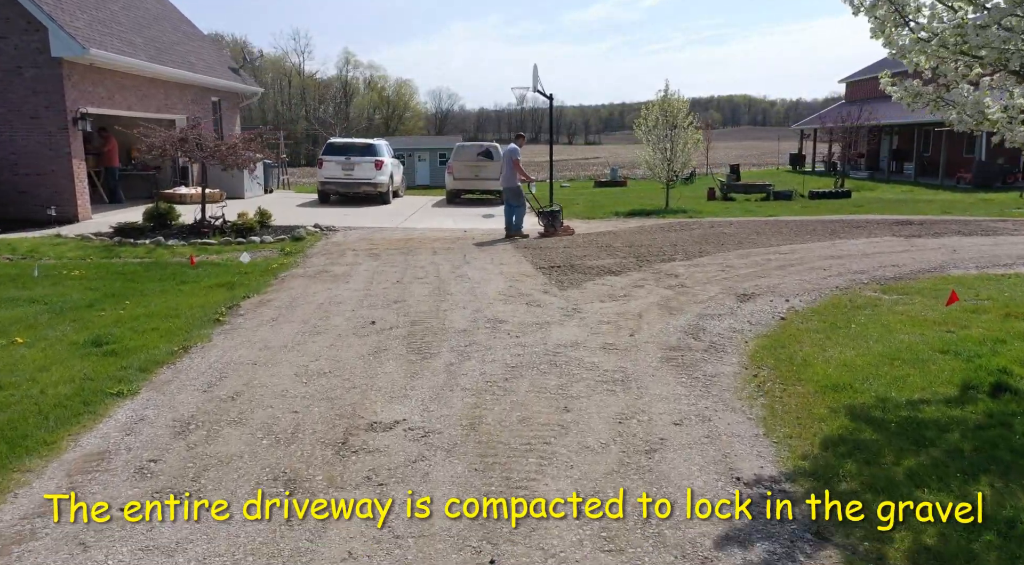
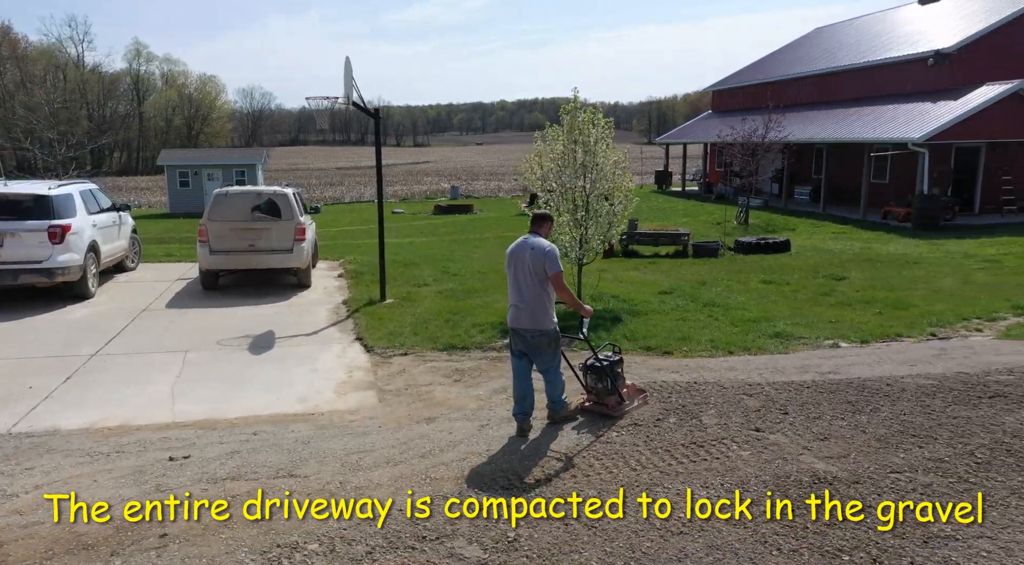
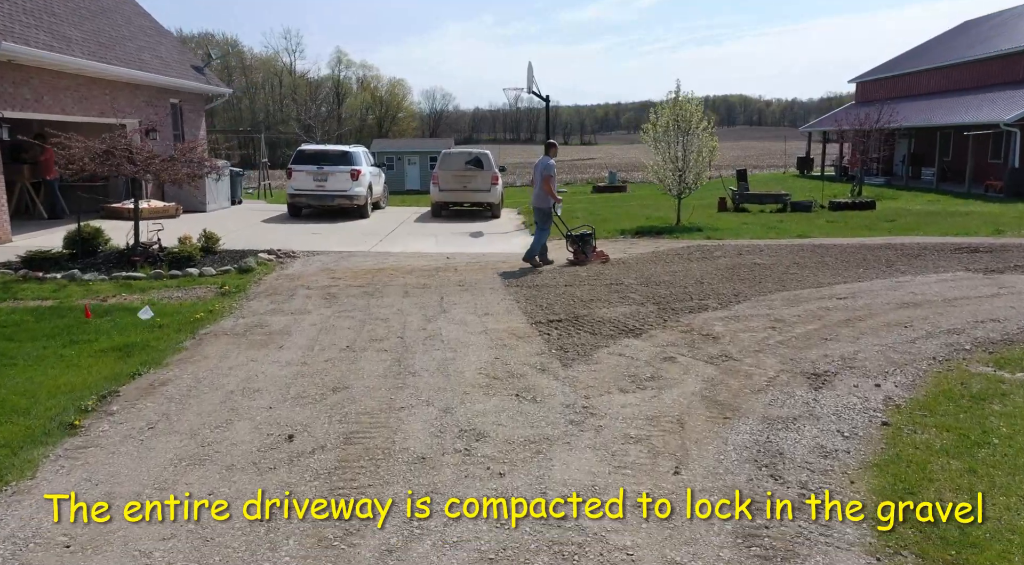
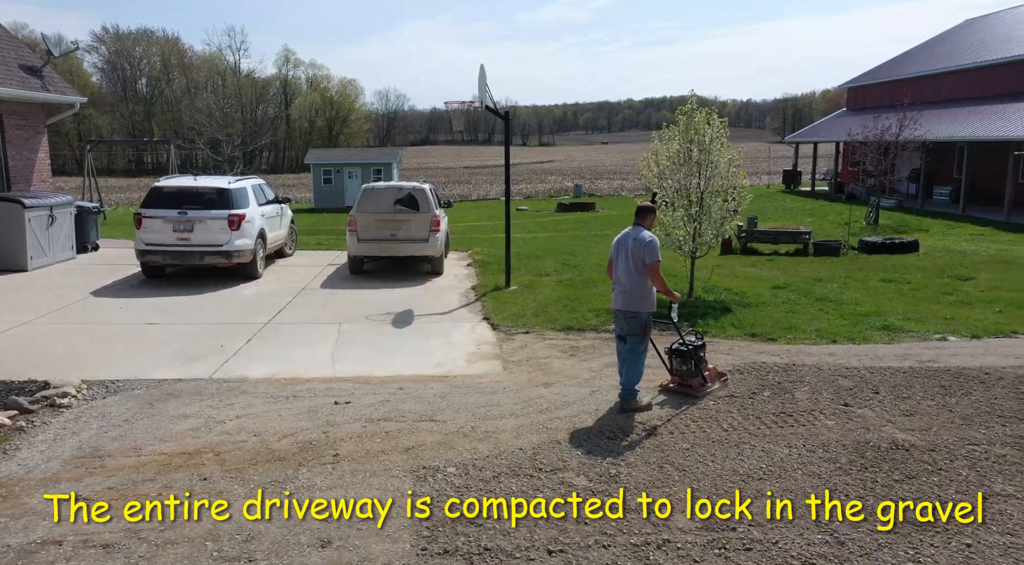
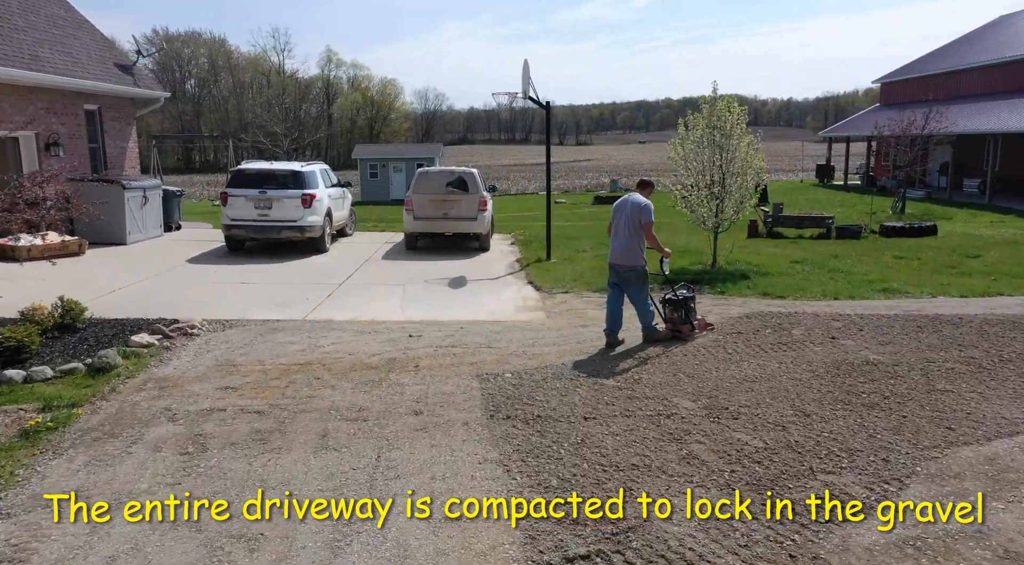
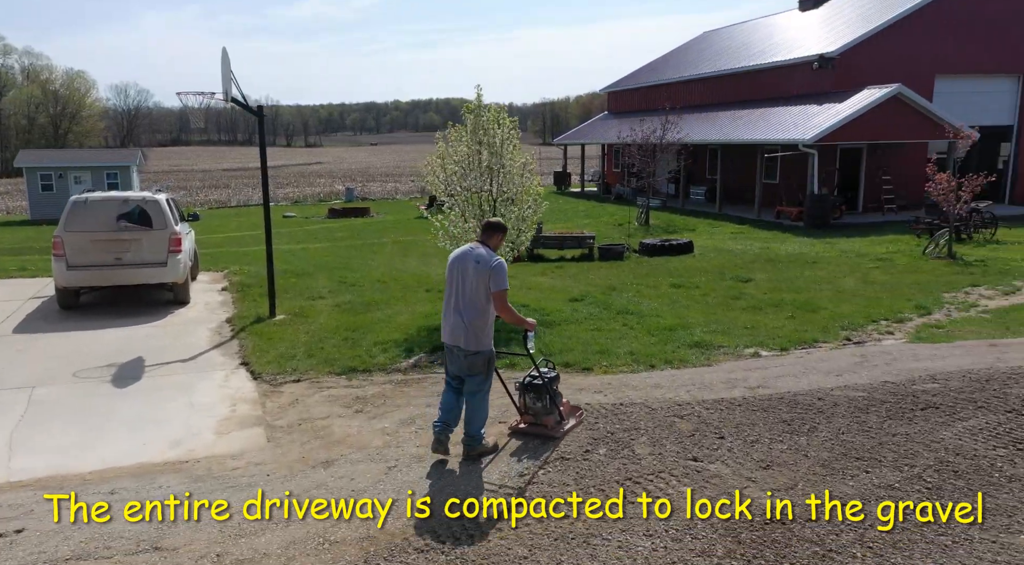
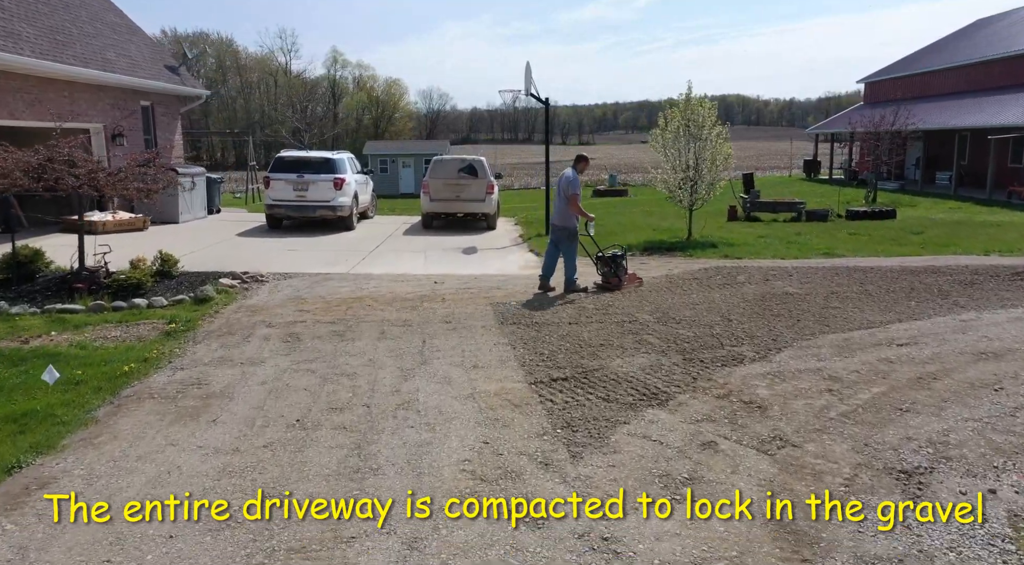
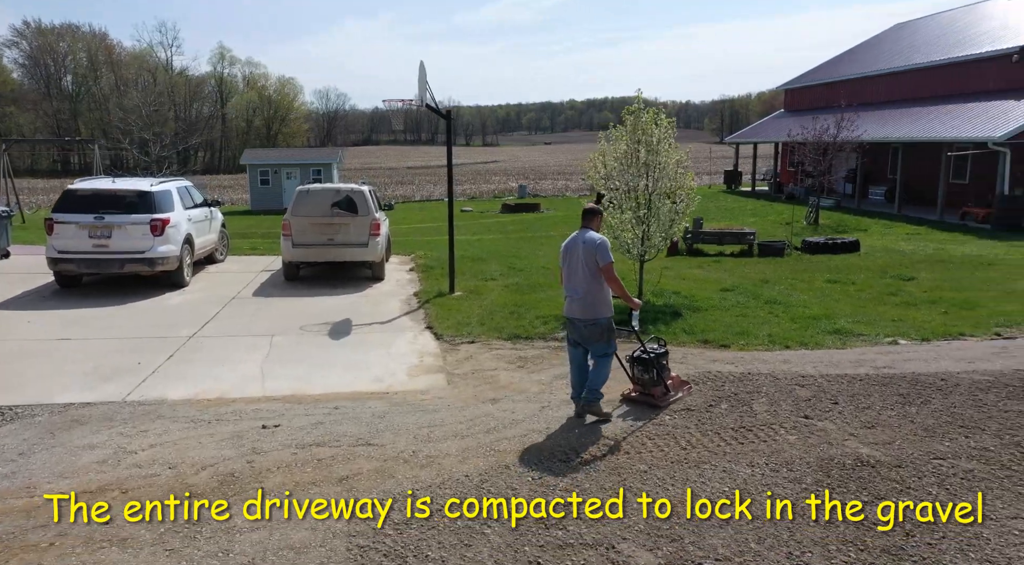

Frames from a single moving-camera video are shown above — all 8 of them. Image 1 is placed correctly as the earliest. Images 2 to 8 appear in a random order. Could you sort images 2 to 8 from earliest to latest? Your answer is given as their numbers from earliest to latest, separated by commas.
3, 7, 5, 4, 8, 2, 6
